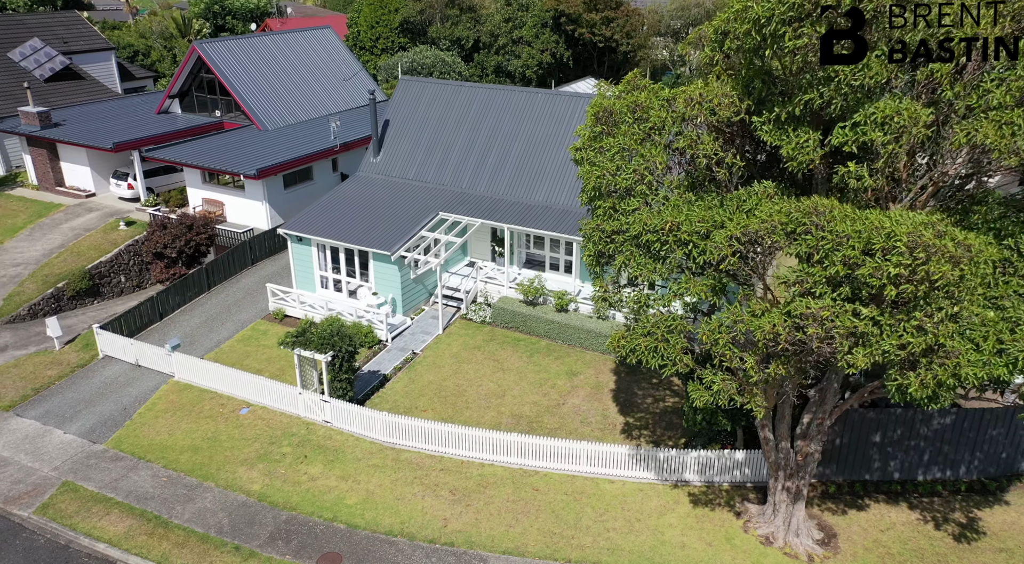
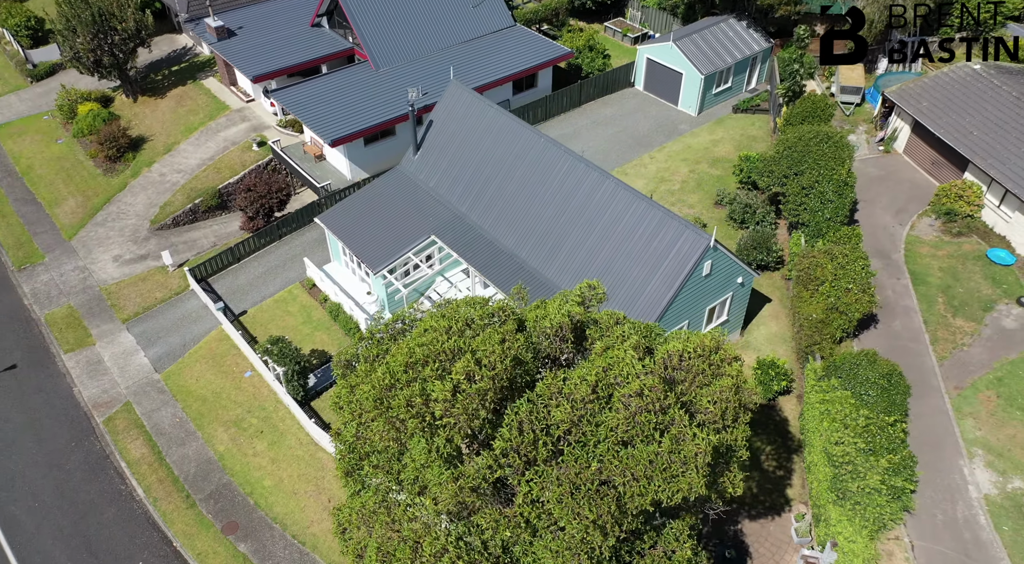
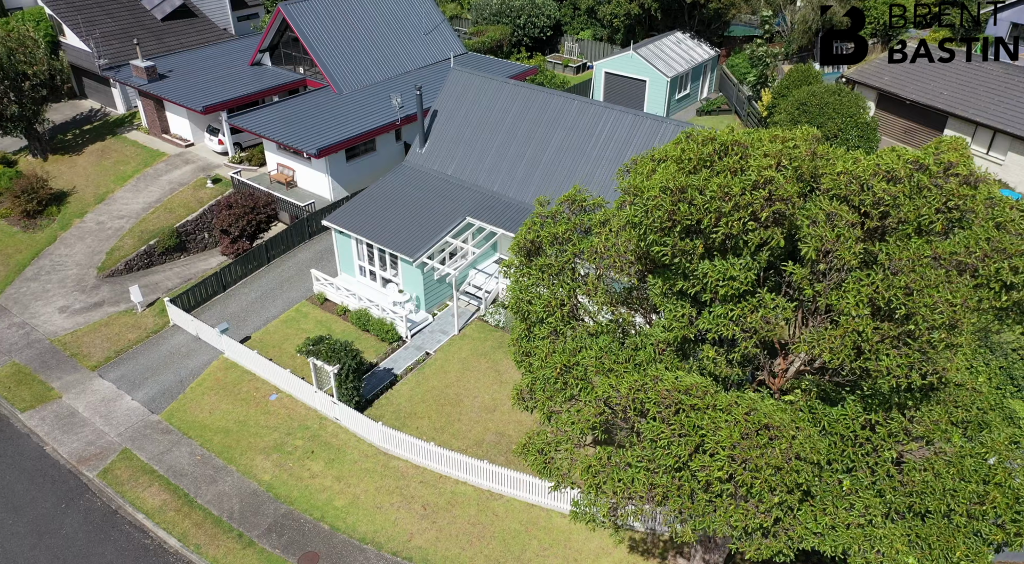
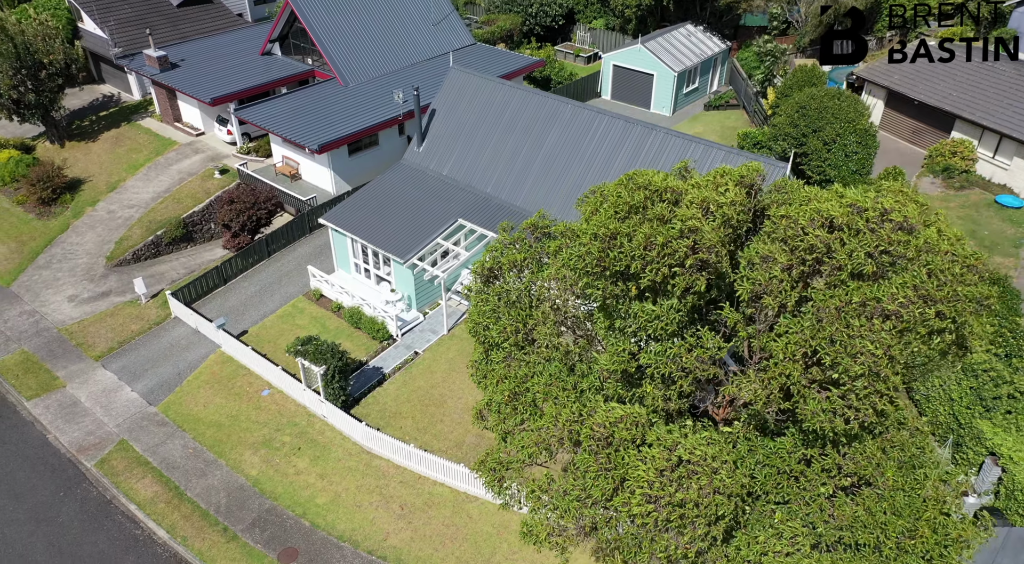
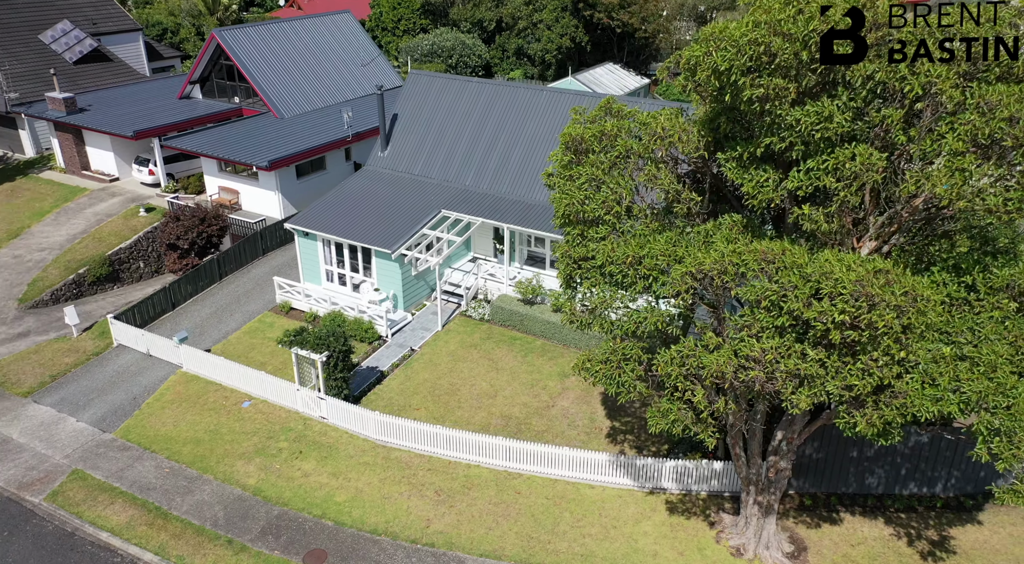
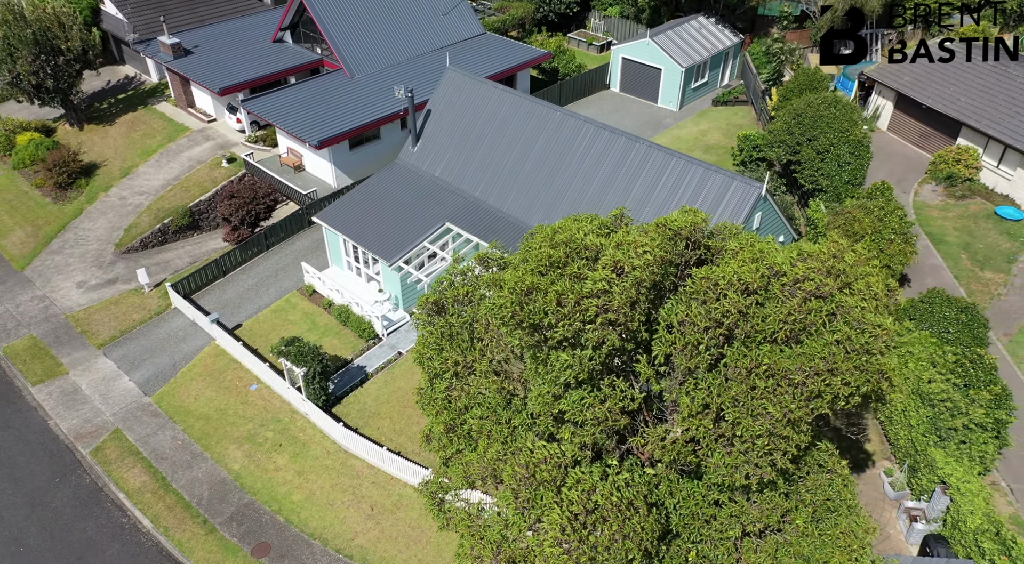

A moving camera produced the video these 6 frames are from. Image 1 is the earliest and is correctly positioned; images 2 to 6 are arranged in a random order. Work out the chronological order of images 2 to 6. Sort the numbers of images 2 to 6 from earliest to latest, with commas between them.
5, 3, 4, 6, 2
